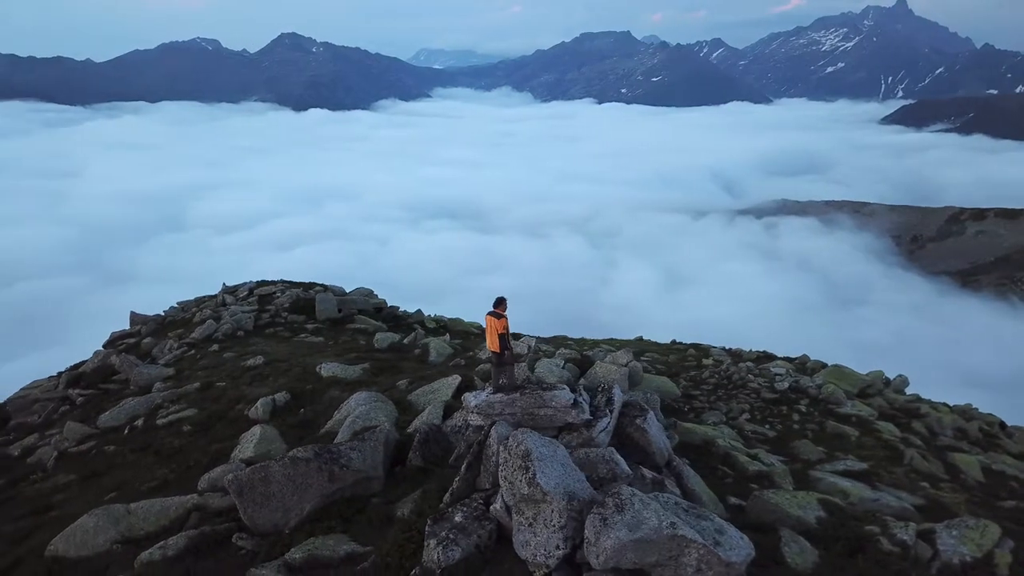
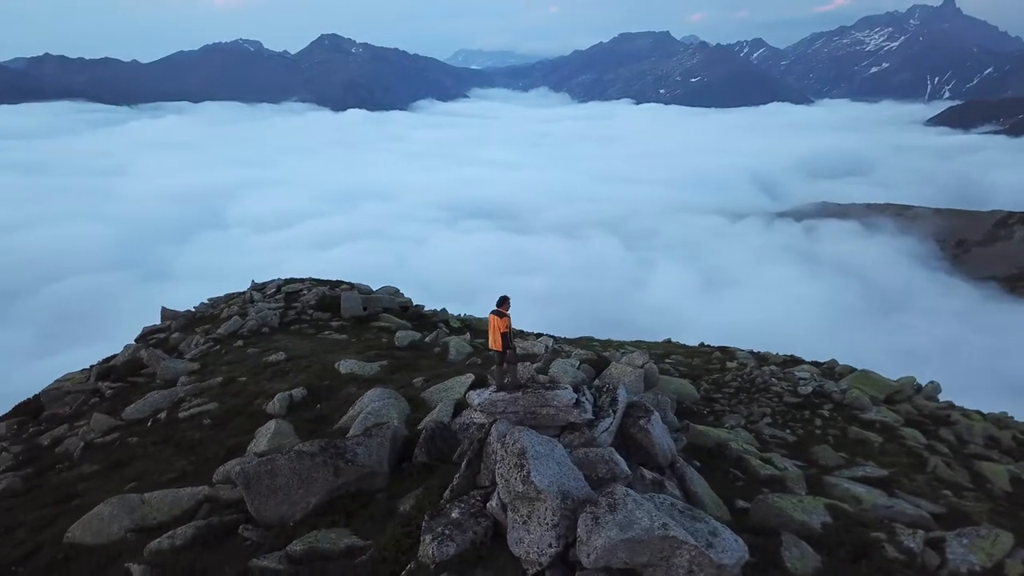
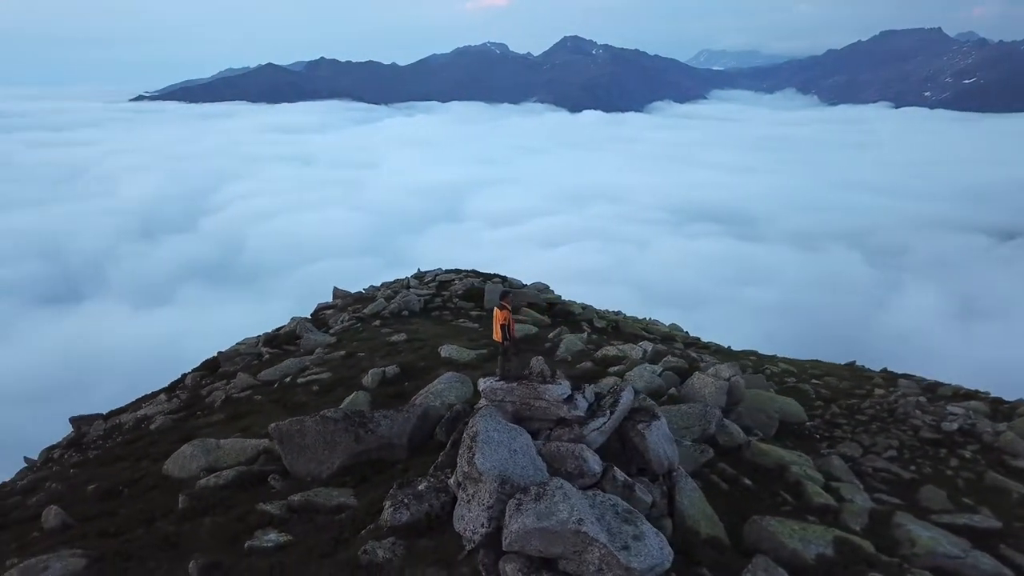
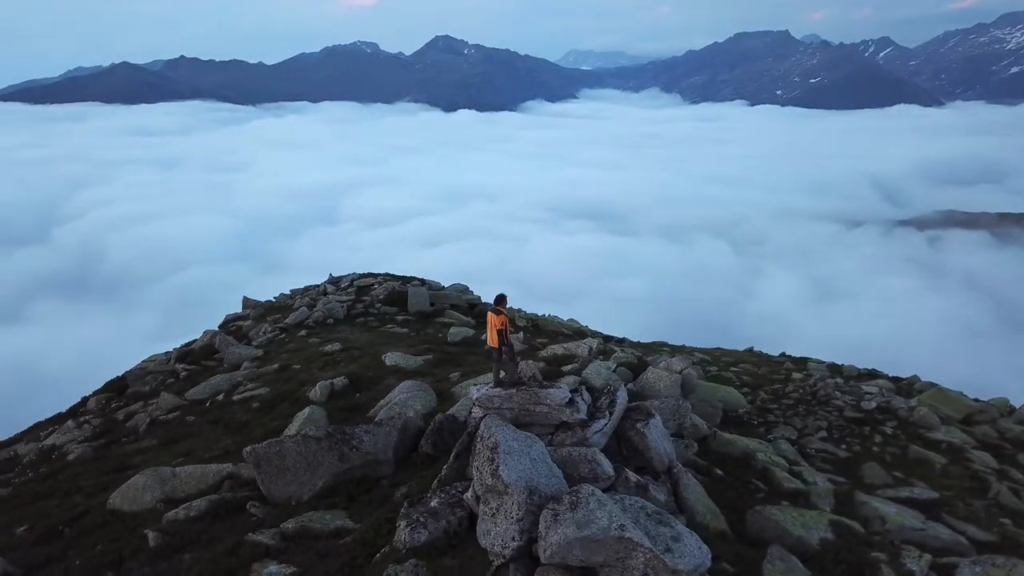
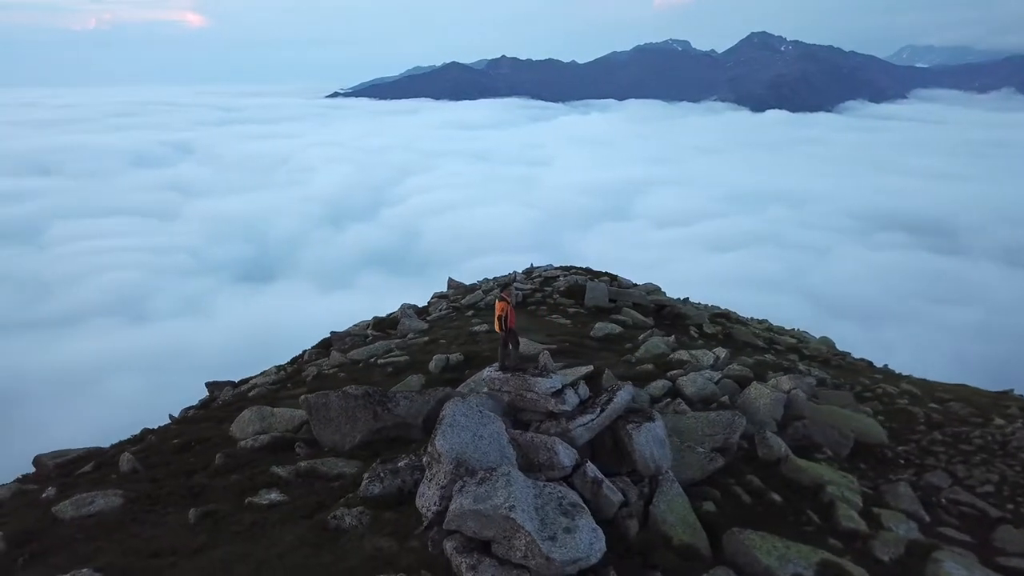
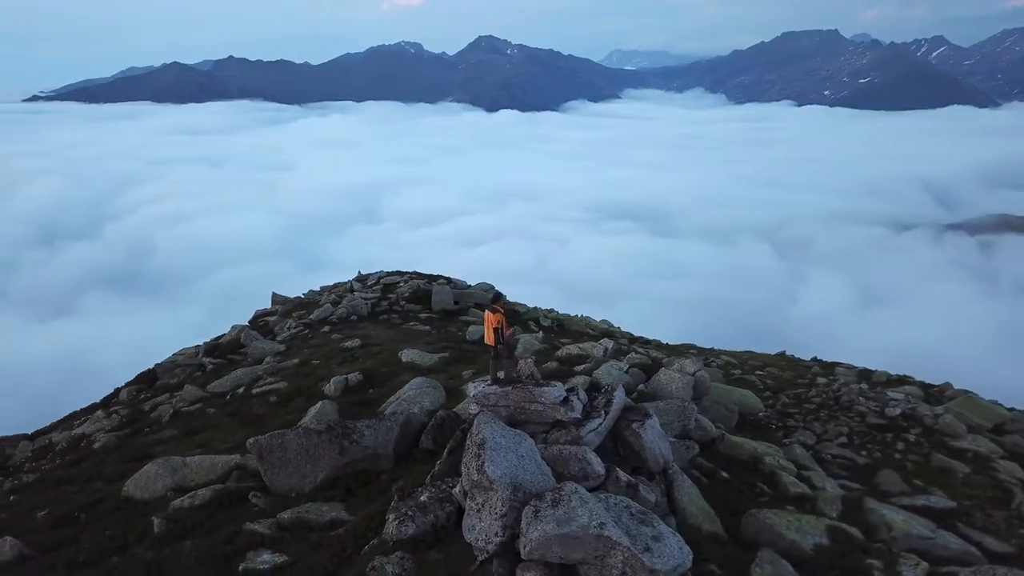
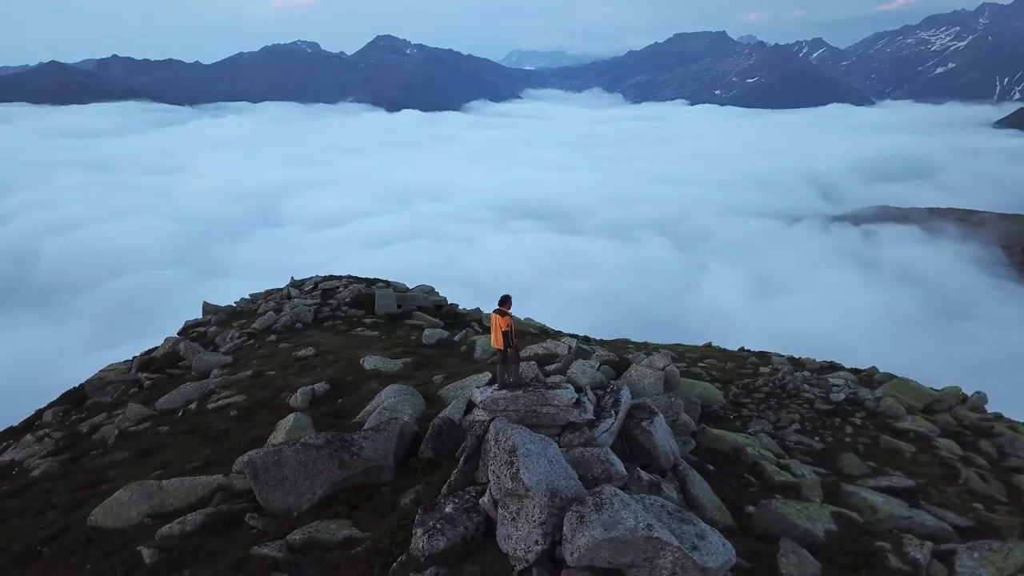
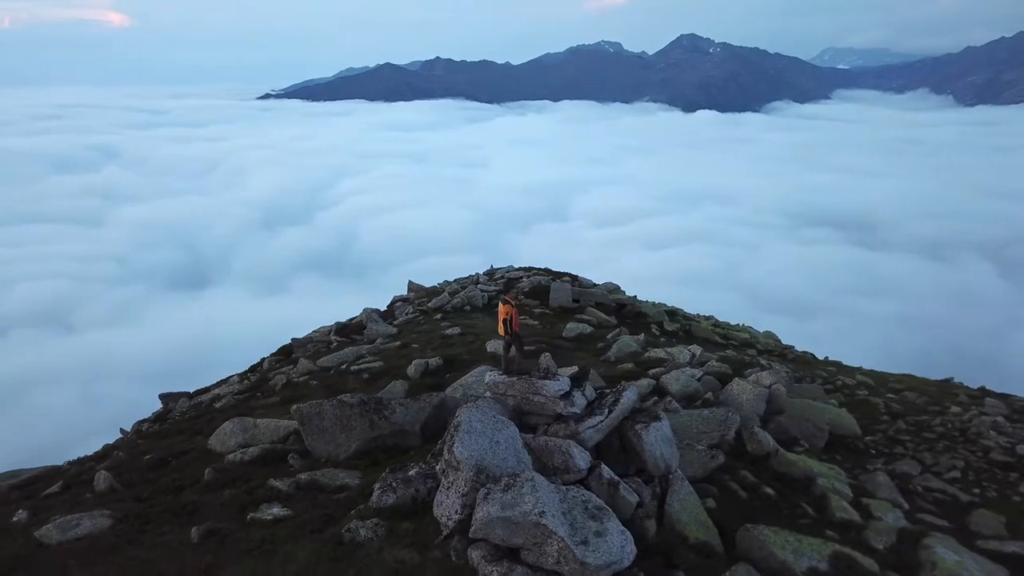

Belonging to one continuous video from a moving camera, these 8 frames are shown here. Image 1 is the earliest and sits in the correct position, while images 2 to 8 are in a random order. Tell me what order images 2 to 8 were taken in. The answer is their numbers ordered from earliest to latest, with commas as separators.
2, 7, 4, 6, 3, 8, 5
